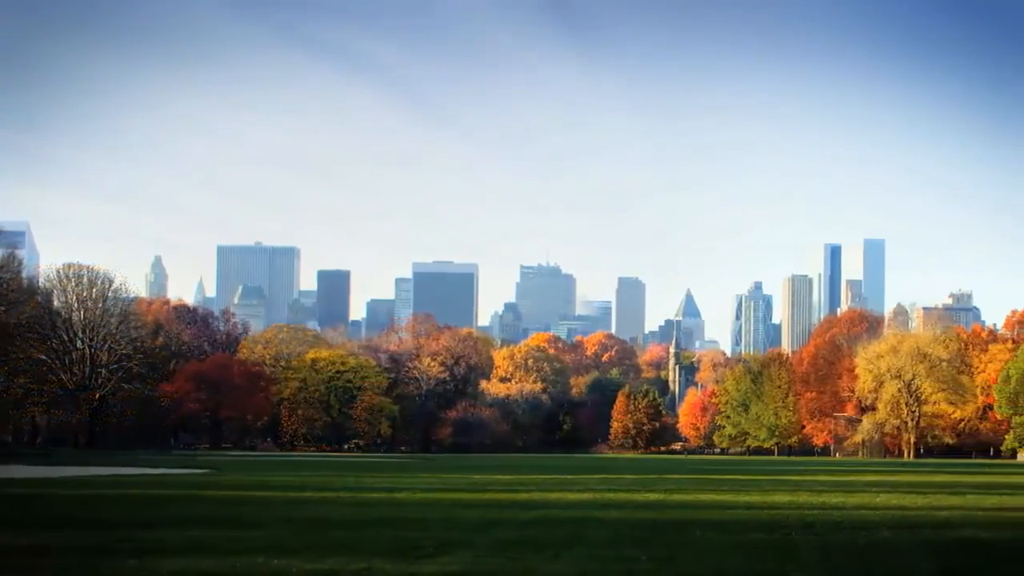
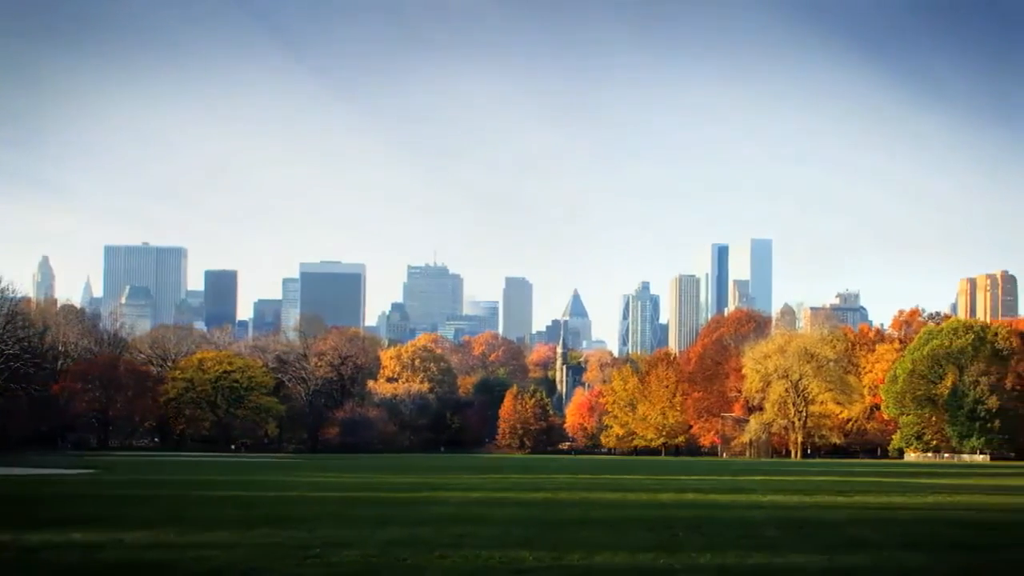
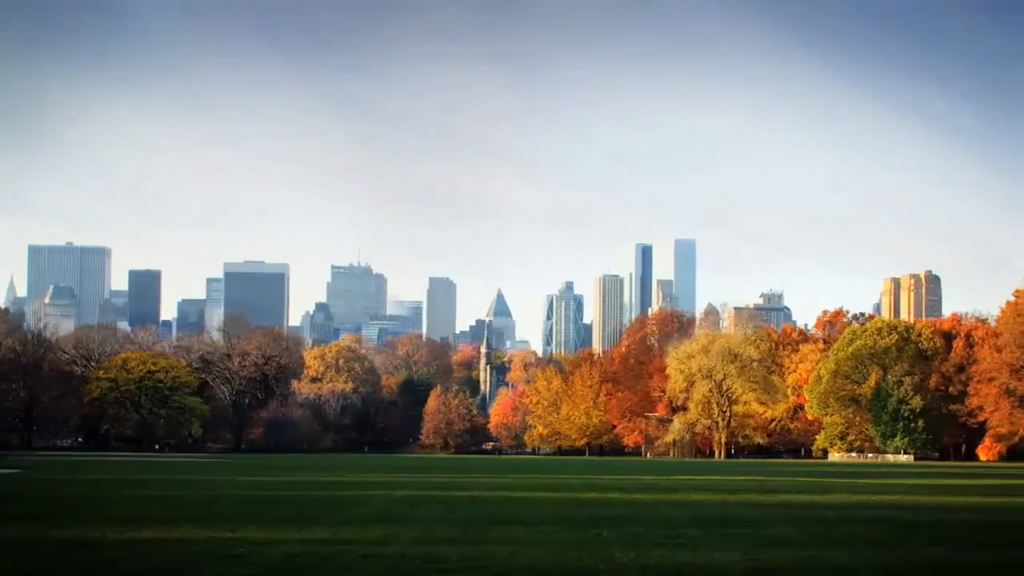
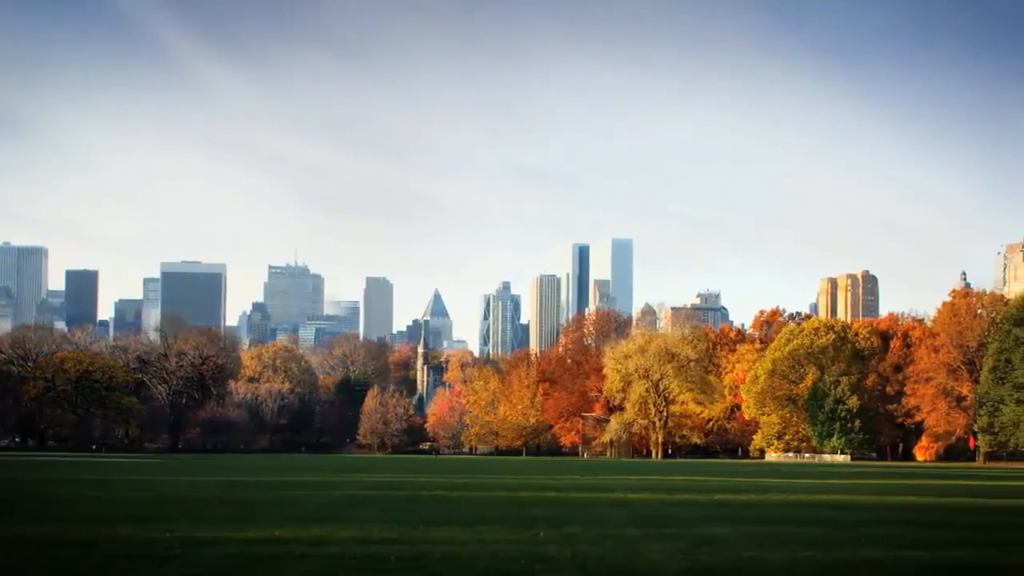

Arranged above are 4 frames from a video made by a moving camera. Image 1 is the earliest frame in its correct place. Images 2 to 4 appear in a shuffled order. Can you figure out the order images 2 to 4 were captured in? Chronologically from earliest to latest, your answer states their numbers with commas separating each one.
2, 3, 4
